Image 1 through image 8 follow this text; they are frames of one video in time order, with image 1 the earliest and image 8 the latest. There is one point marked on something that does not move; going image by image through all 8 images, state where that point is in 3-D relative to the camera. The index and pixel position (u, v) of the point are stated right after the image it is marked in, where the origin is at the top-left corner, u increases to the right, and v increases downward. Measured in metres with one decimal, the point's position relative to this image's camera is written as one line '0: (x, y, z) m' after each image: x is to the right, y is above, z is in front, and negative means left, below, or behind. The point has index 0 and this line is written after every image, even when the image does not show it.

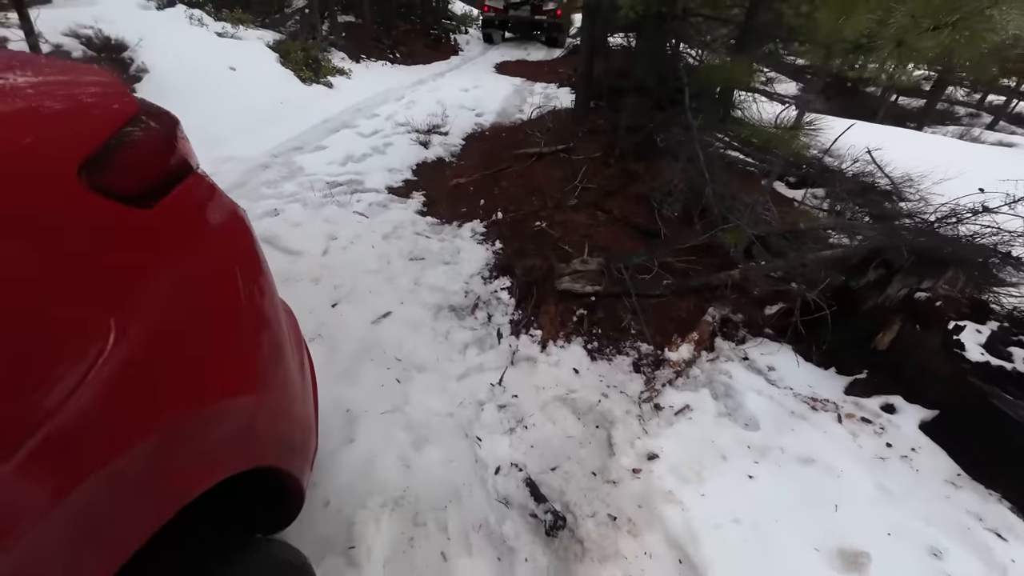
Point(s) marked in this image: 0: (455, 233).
0: (-0.7, +0.7, +4.9) m
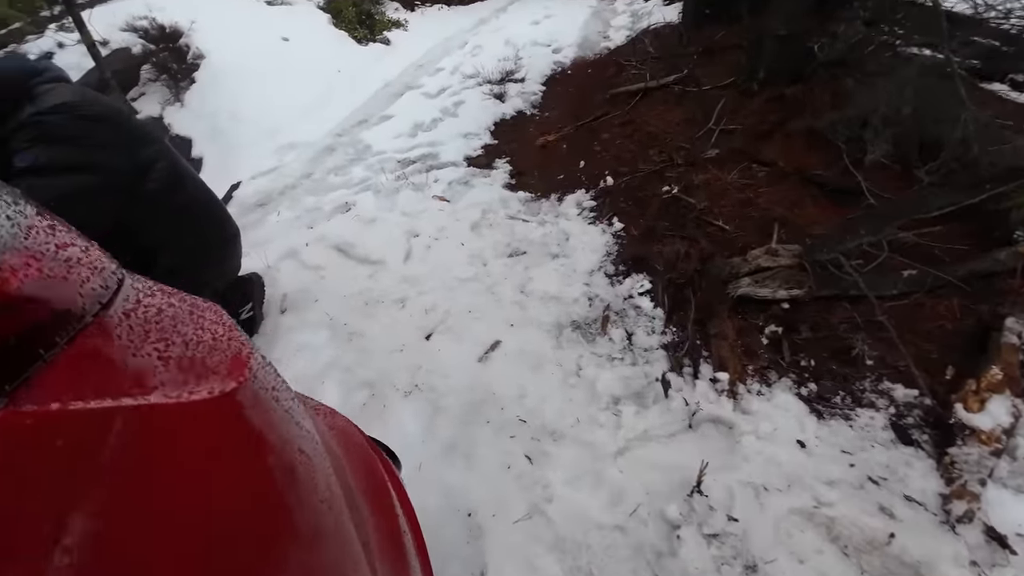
0: (+0.4, +0.7, +3.9) m
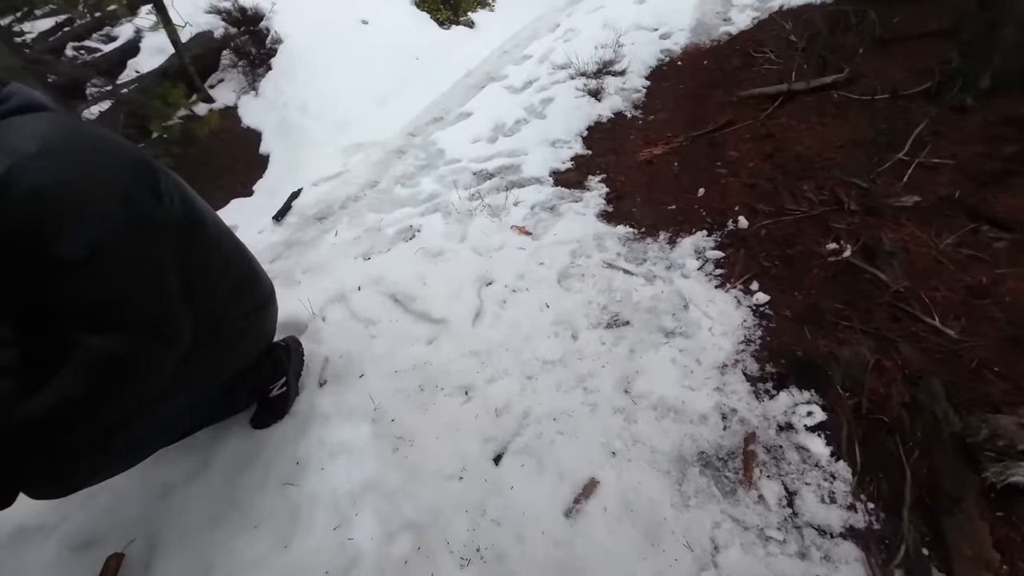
0: (+1.1, +0.2, +3.0) m
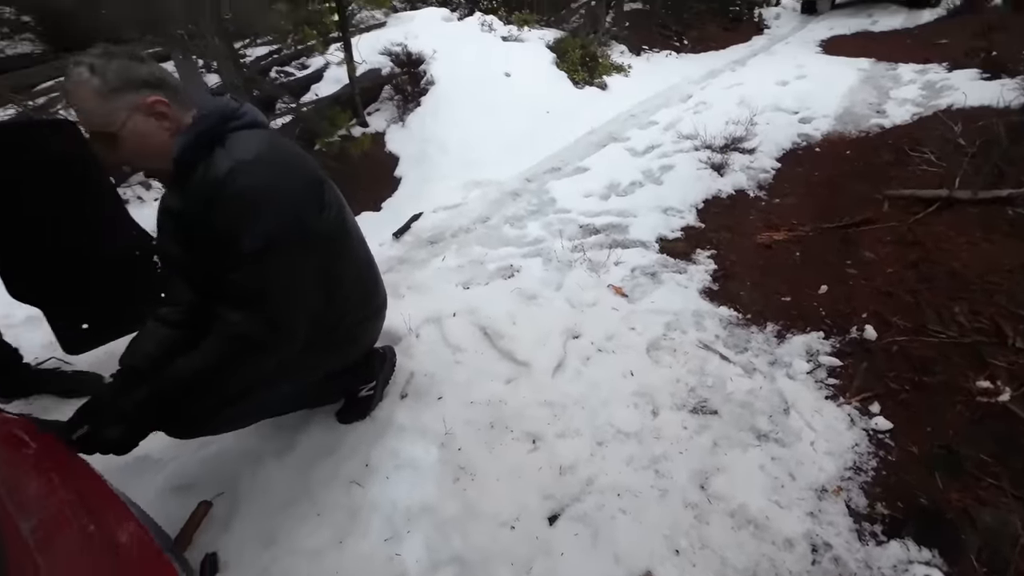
0: (+1.7, -0.4, +2.7) m
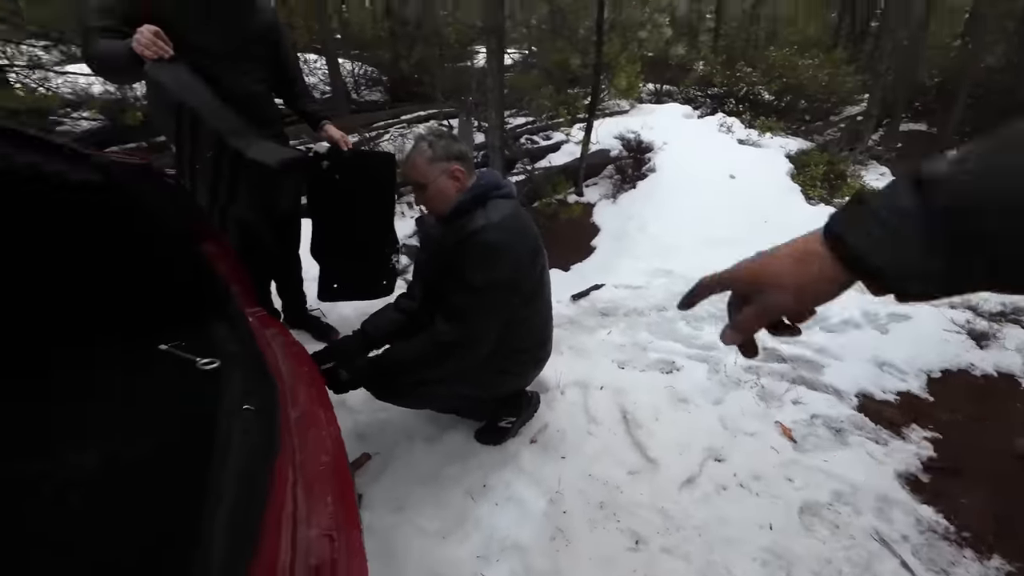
0: (+2.3, -1.5, +2.1) m
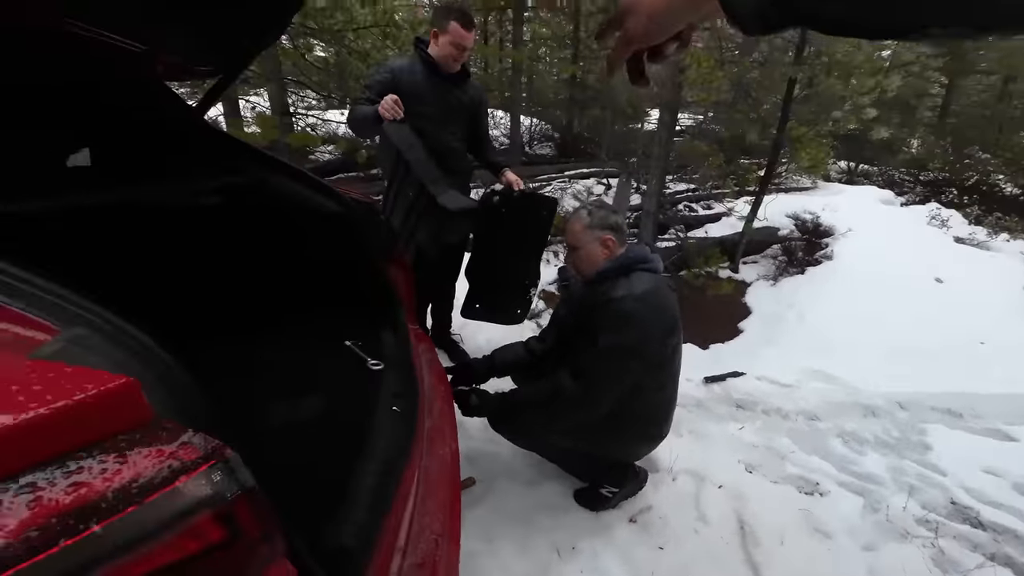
0: (+2.5, -2.2, +1.3) m
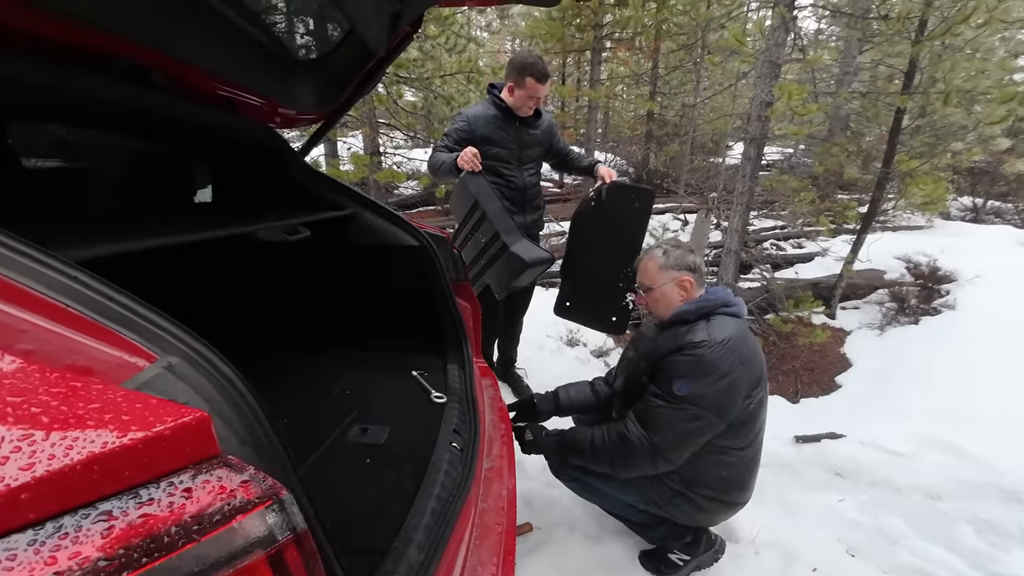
0: (+2.5, -2.4, +0.7) m
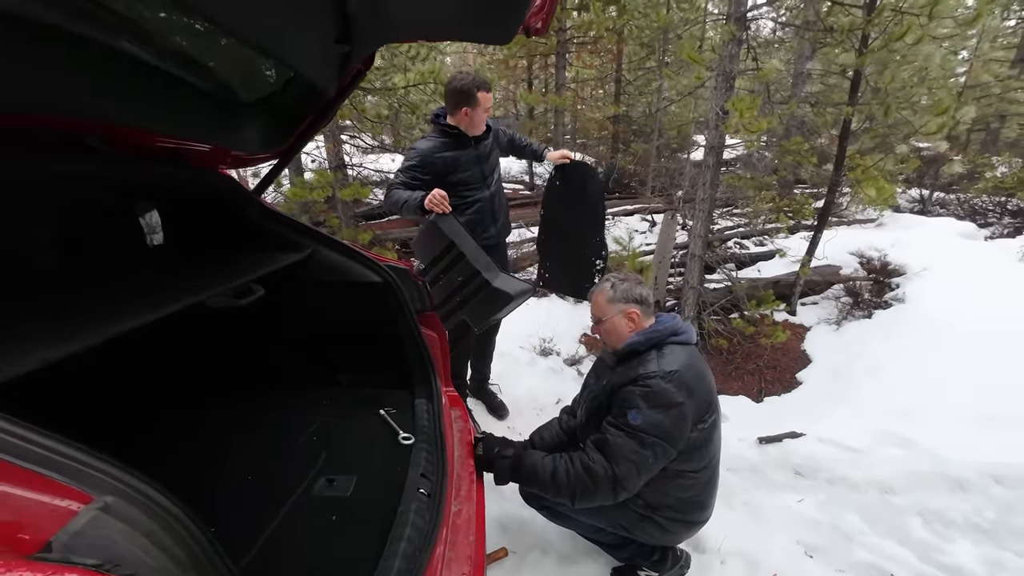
0: (+2.5, -2.6, +0.9) m
